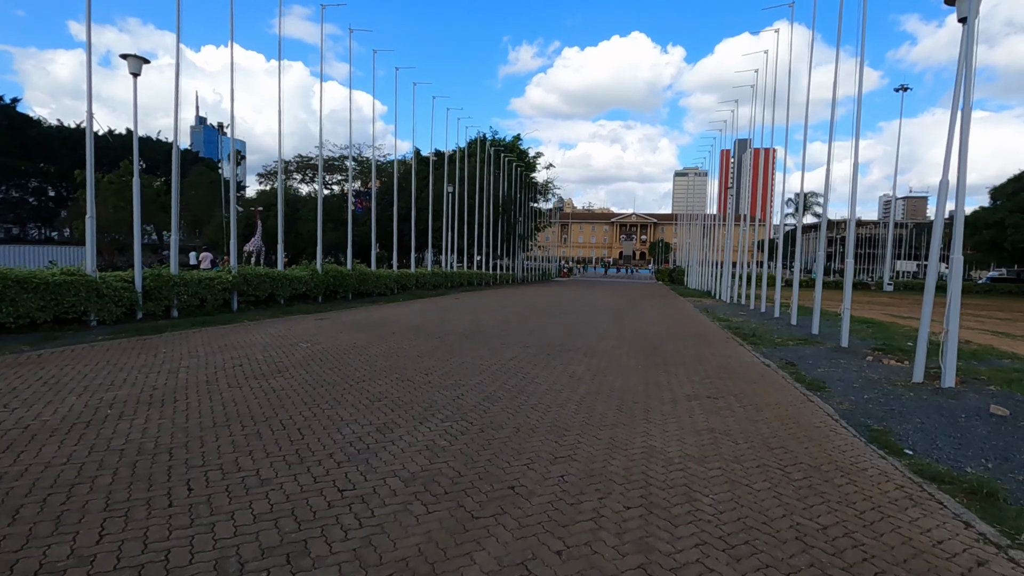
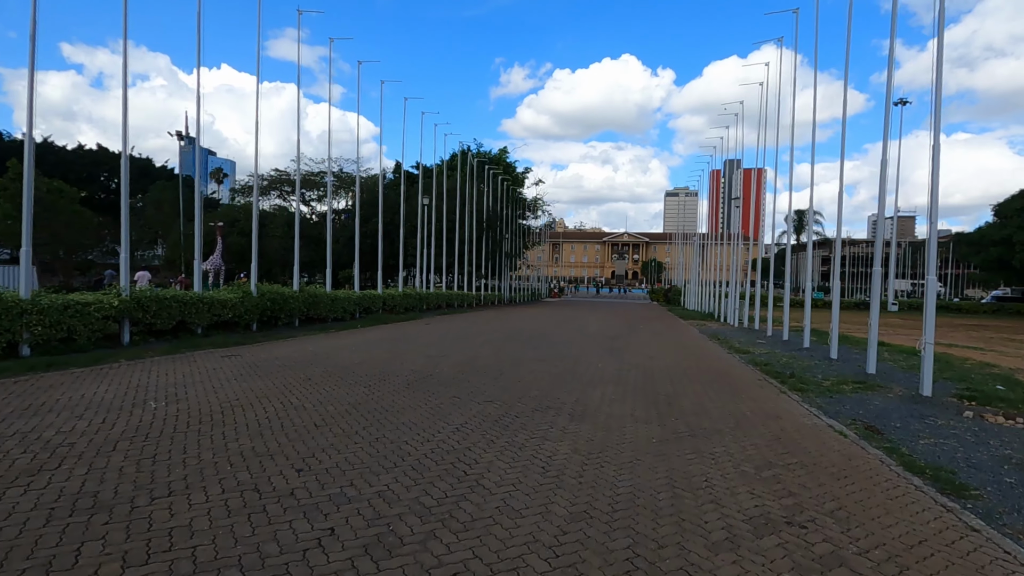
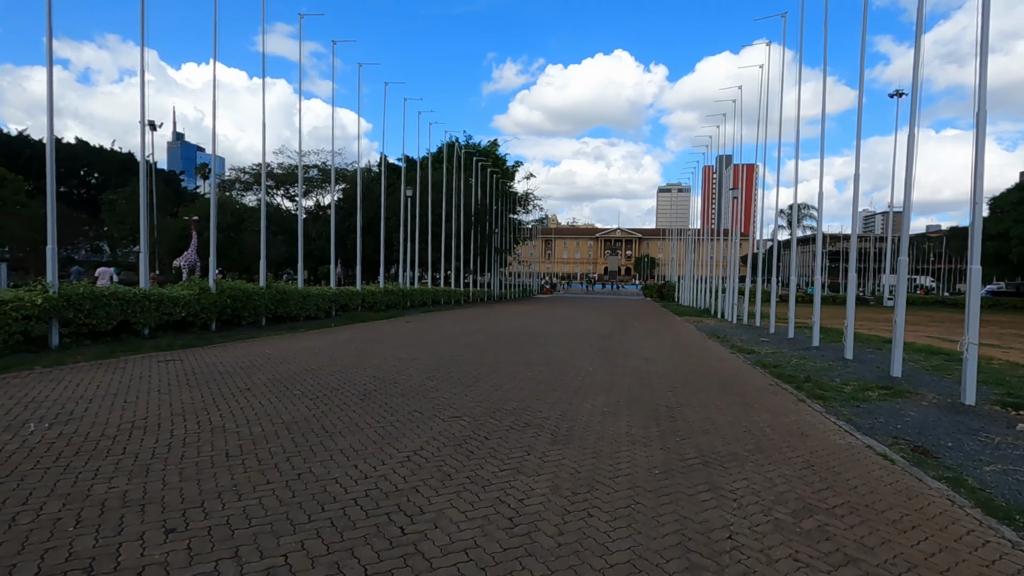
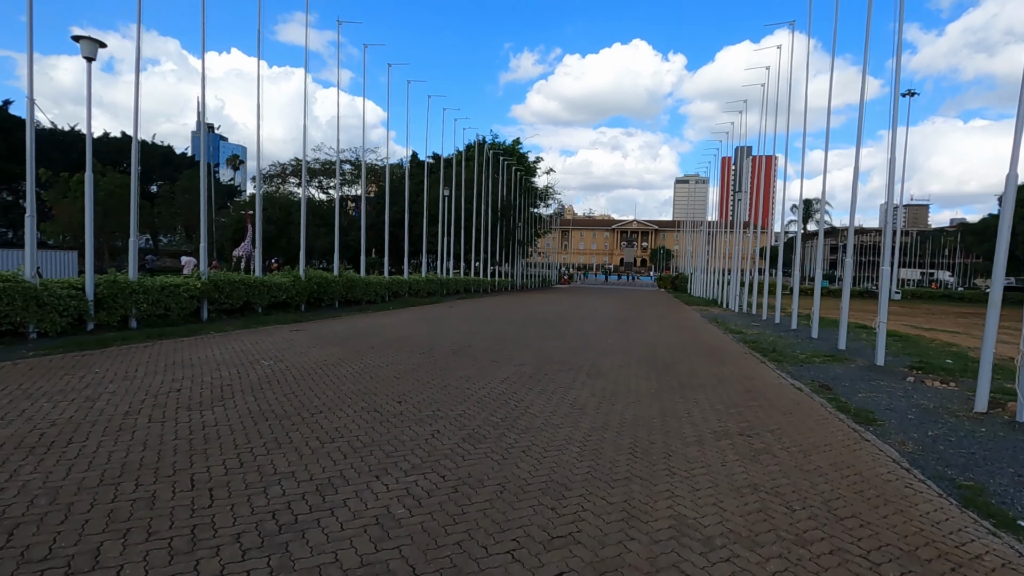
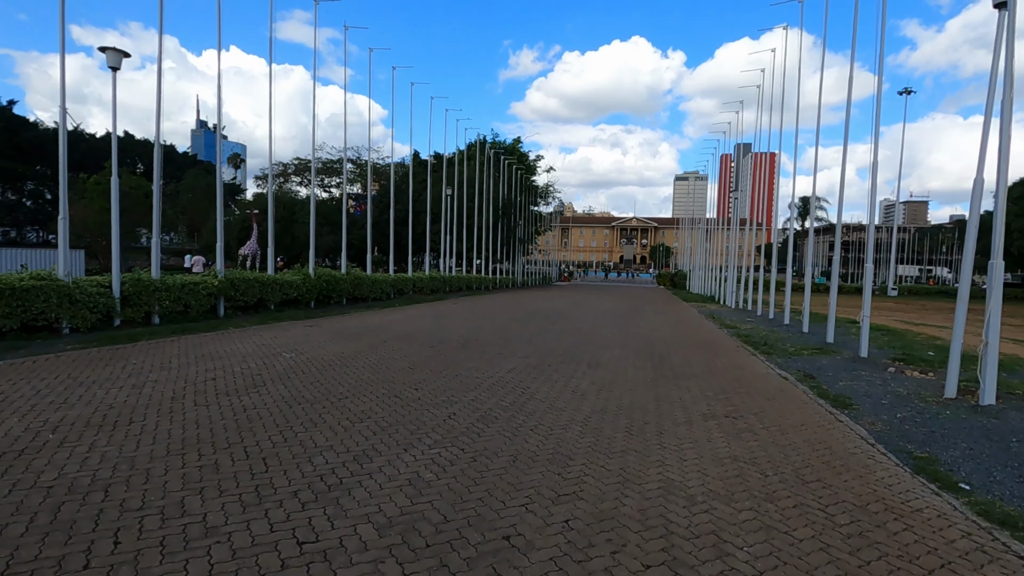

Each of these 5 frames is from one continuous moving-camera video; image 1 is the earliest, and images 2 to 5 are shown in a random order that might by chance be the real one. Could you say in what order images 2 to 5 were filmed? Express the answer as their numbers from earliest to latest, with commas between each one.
5, 4, 2, 3
